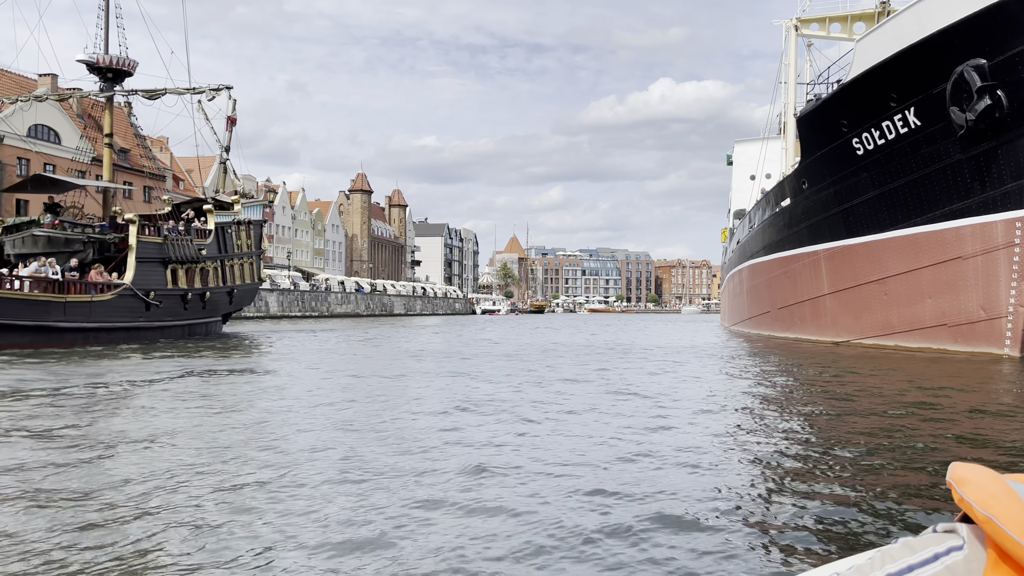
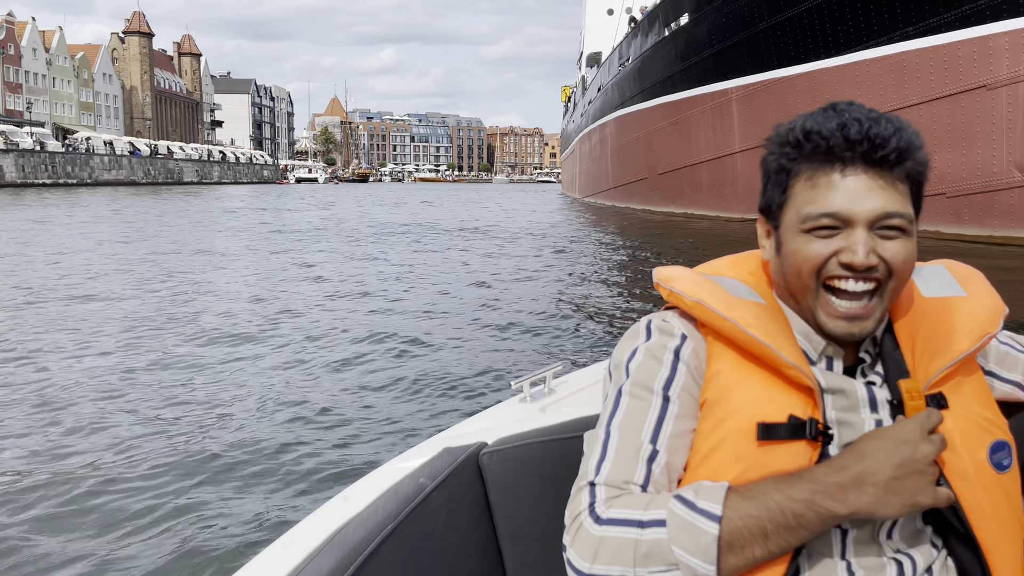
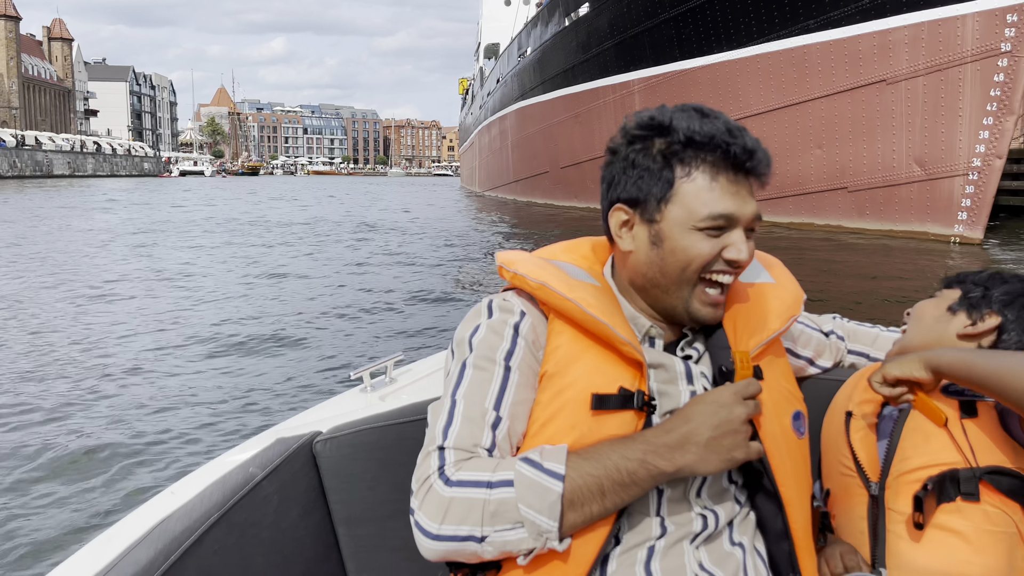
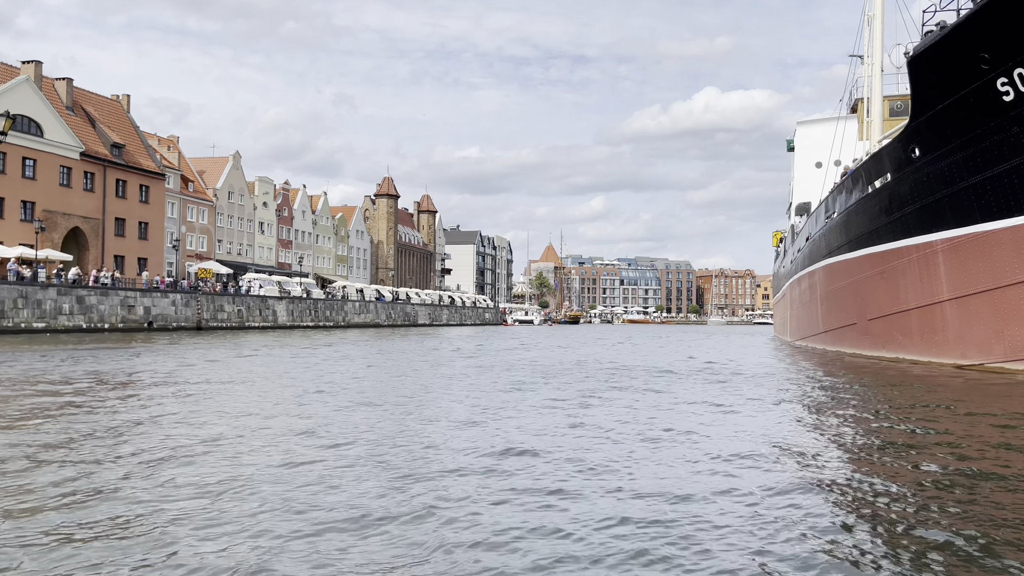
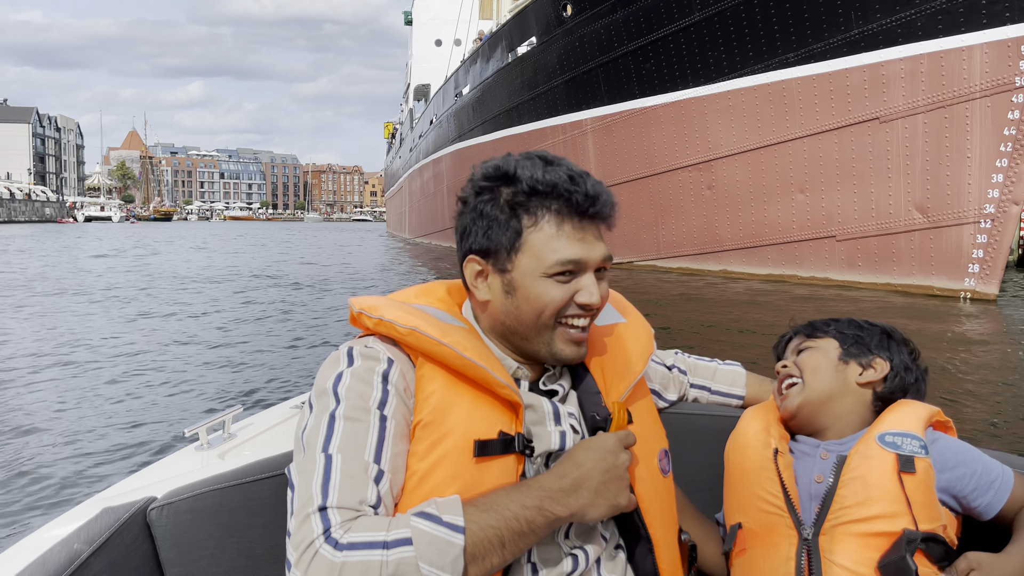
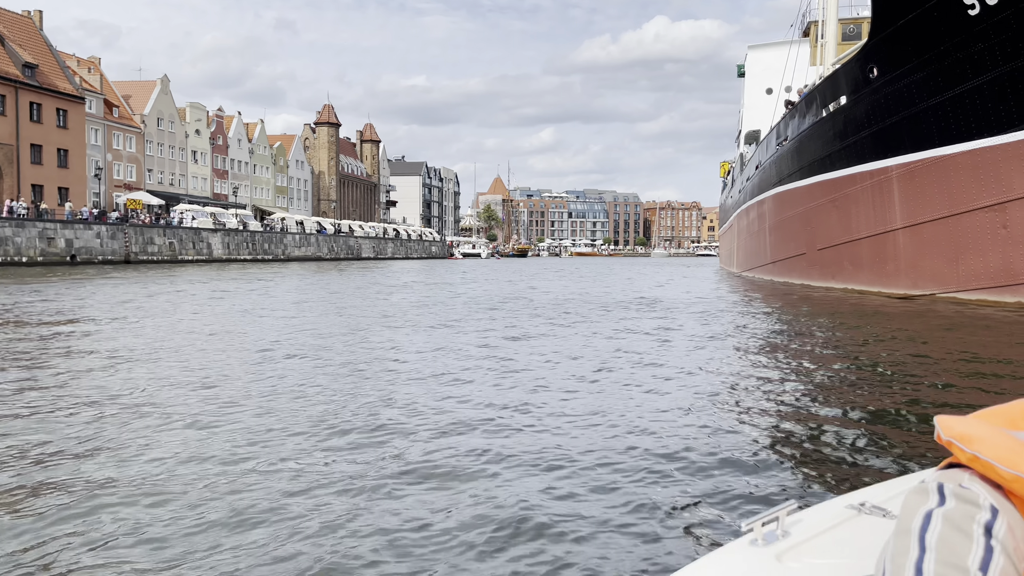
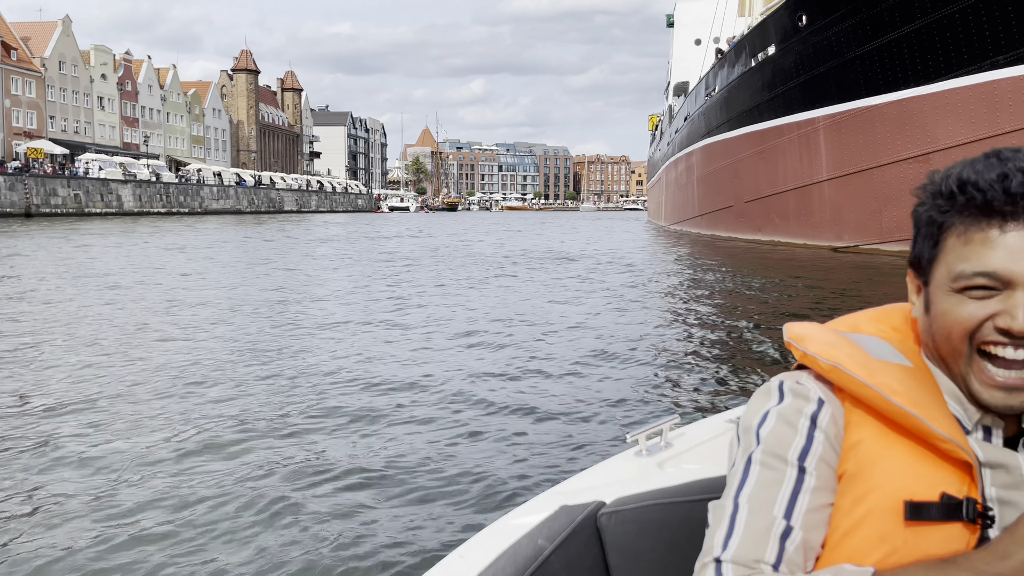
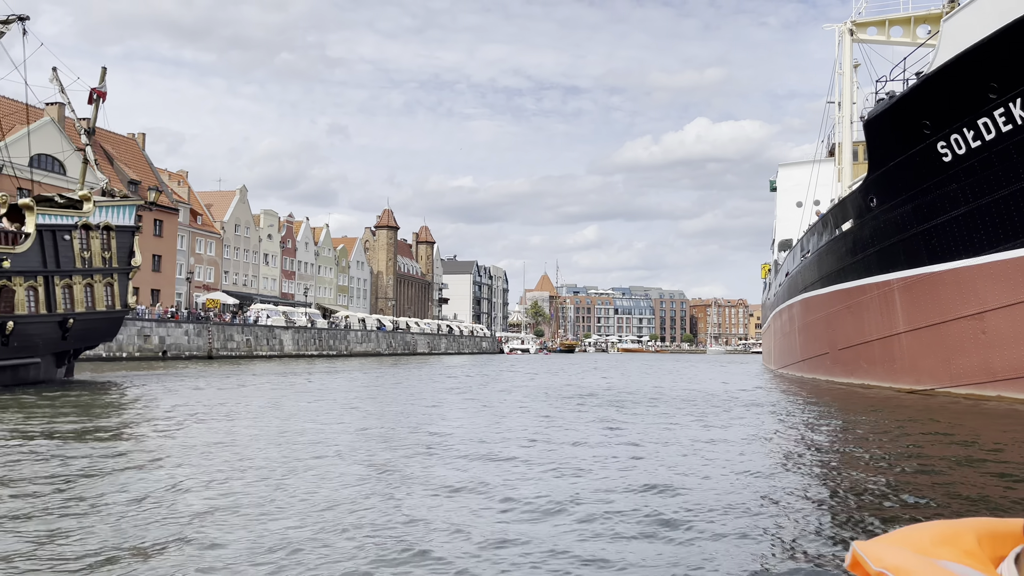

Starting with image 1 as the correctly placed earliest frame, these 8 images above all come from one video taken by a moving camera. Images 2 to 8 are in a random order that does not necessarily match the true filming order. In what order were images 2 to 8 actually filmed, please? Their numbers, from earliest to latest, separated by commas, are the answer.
8, 4, 6, 7, 2, 3, 5
